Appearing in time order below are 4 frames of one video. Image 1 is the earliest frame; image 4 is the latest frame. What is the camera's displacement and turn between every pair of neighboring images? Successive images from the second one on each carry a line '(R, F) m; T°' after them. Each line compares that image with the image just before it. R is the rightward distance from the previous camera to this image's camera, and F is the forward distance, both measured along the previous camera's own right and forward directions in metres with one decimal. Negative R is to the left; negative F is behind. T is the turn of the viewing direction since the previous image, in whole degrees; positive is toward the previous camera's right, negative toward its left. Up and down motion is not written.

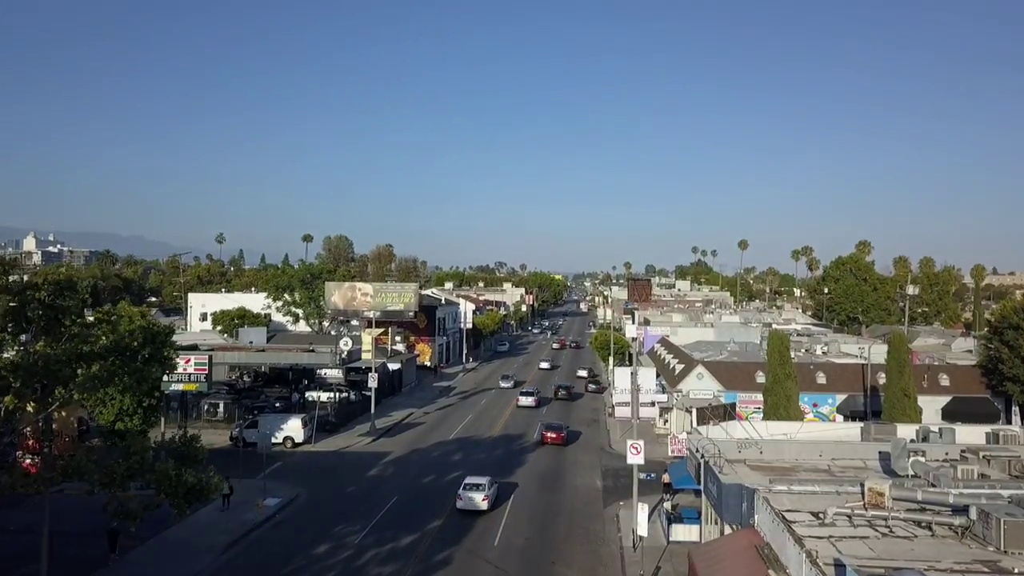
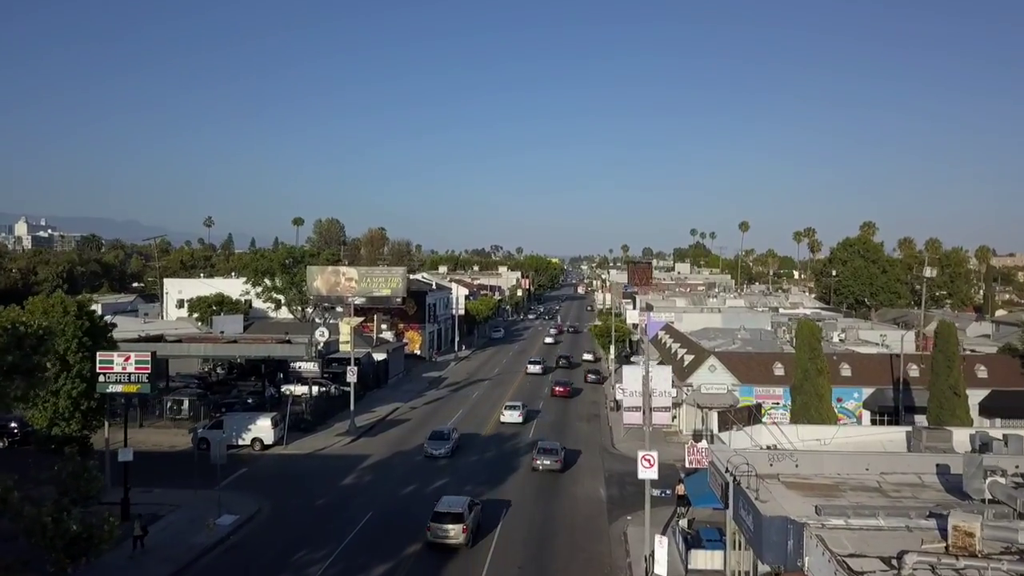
(+0.2, +4.1) m; 0°
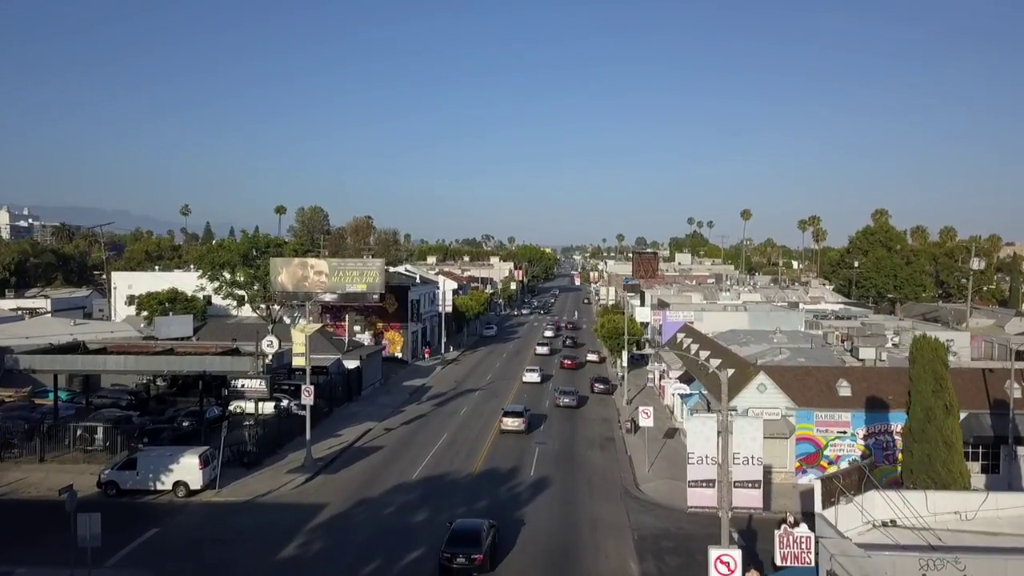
(-0.2, +8.1) m; +1°
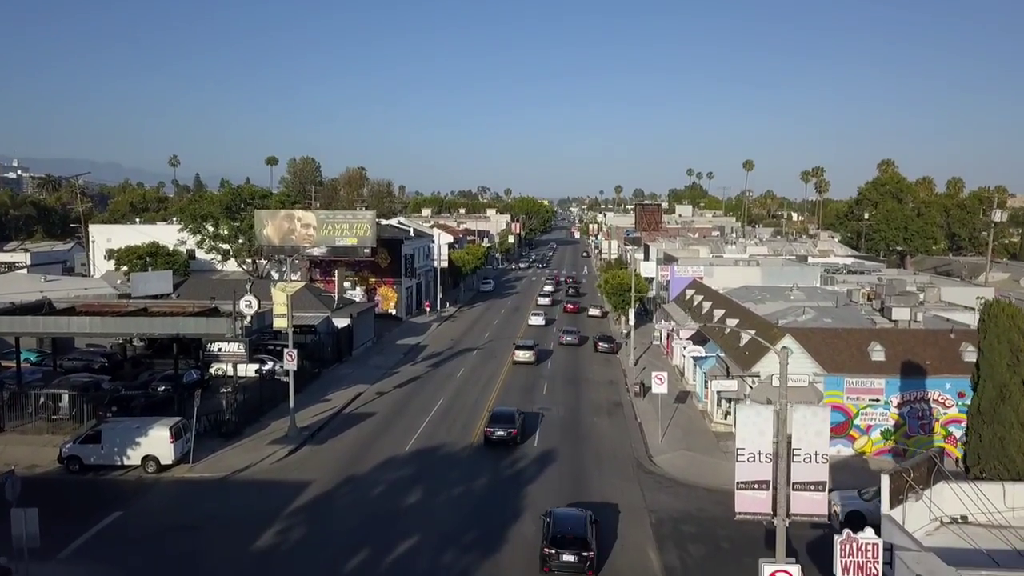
(-0.2, +2.9) m; 0°
